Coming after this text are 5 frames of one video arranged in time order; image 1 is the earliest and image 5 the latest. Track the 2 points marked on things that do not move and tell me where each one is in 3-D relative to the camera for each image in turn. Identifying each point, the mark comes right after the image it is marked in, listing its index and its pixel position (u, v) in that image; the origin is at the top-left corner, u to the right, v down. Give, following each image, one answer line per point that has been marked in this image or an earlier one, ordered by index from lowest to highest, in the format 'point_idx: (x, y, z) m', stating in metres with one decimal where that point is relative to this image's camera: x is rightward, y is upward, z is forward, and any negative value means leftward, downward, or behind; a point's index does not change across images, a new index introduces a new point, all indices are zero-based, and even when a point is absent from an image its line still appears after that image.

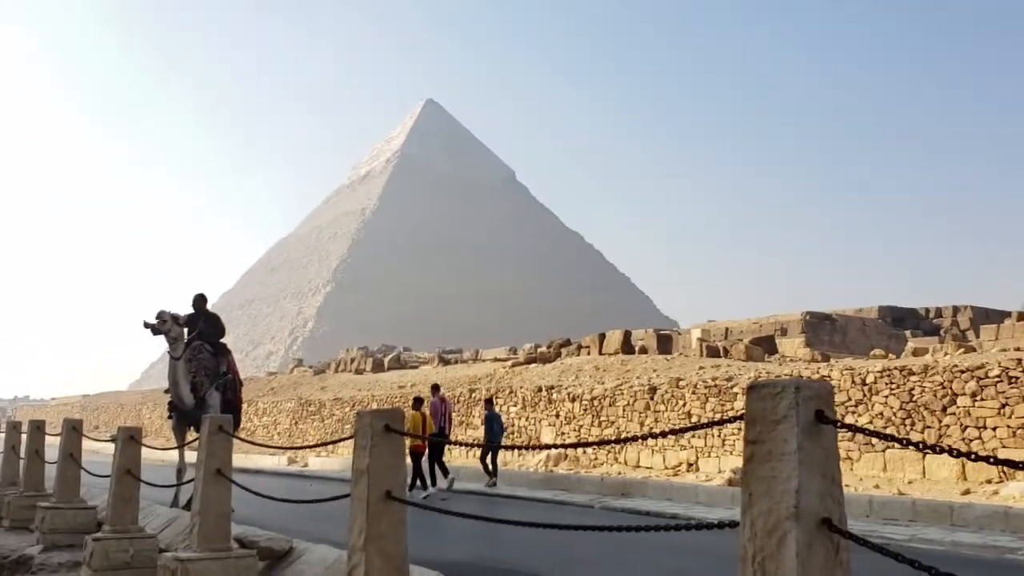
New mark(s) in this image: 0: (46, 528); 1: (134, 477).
0: (-3.9, -2.0, +8.1) m
1: (-2.6, -1.3, +6.7) m
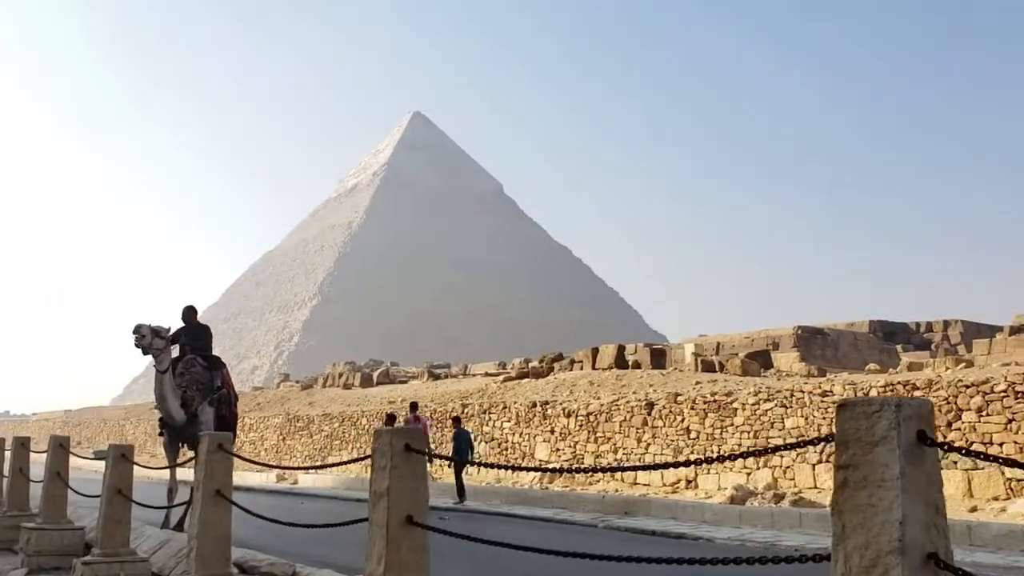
0: (-3.9, -2.1, +7.8) m
1: (-2.6, -1.4, +6.4) m
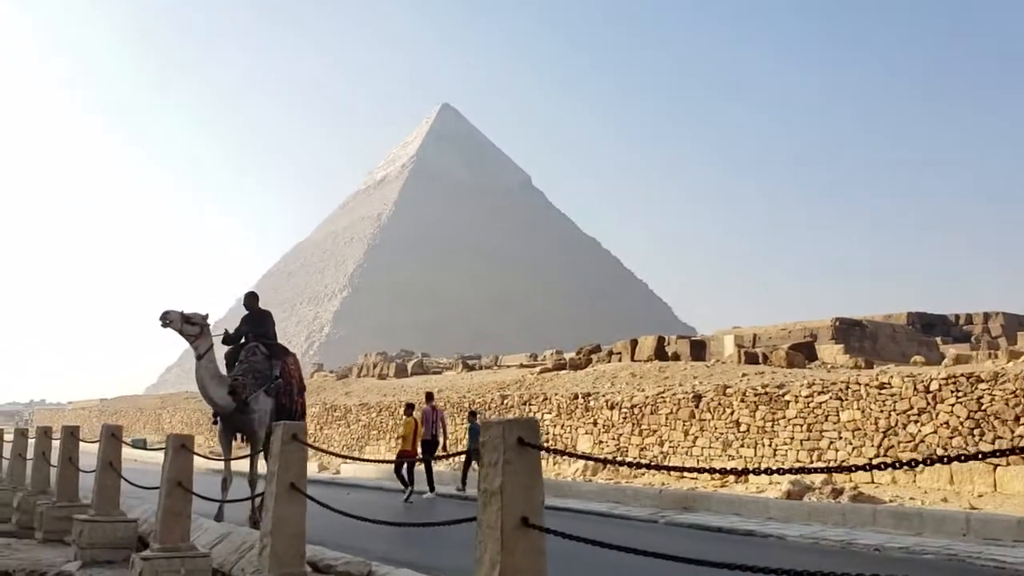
0: (-3.3, -2.0, +7.6) m
1: (-2.1, -1.3, +6.1) m
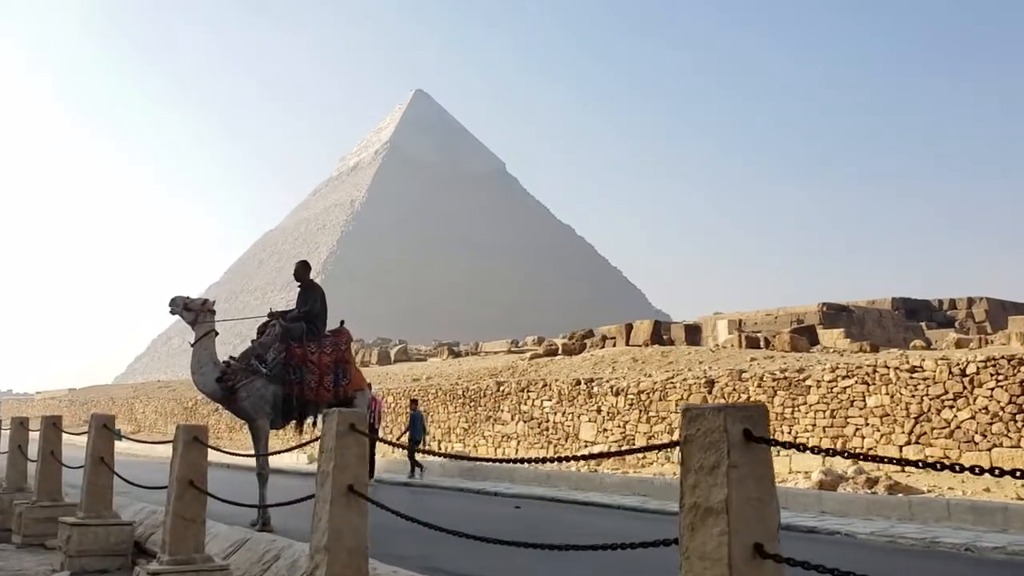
0: (-3.0, -1.8, +6.6) m
1: (-1.7, -1.1, +5.2) m
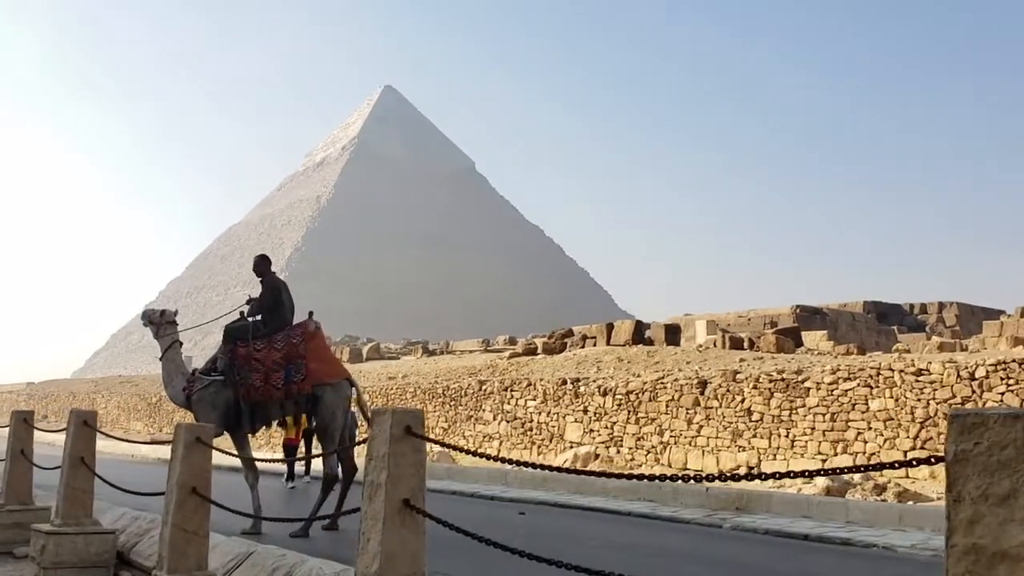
0: (-2.8, -1.7, +5.9) m
1: (-1.5, -1.0, +4.5) m
